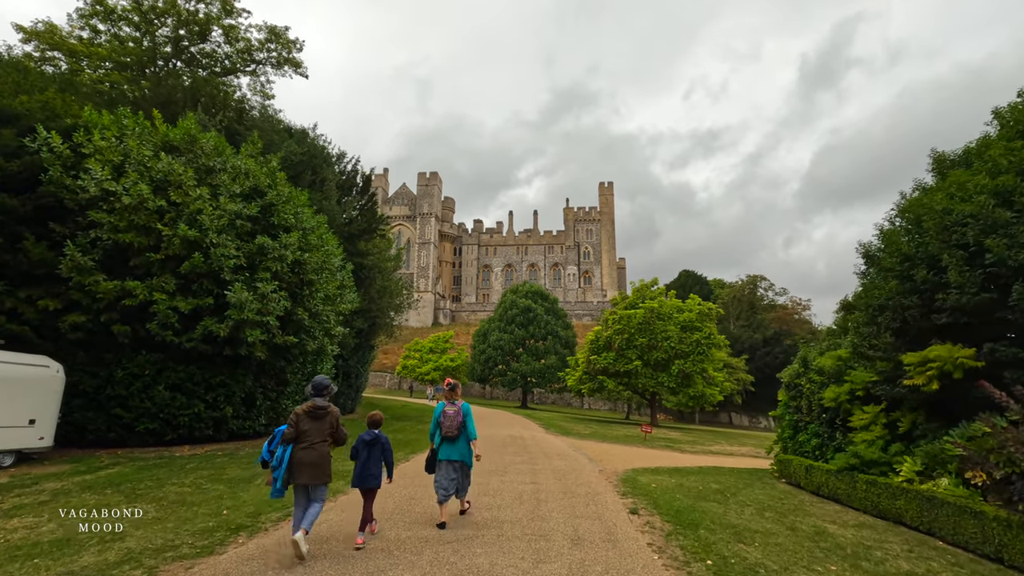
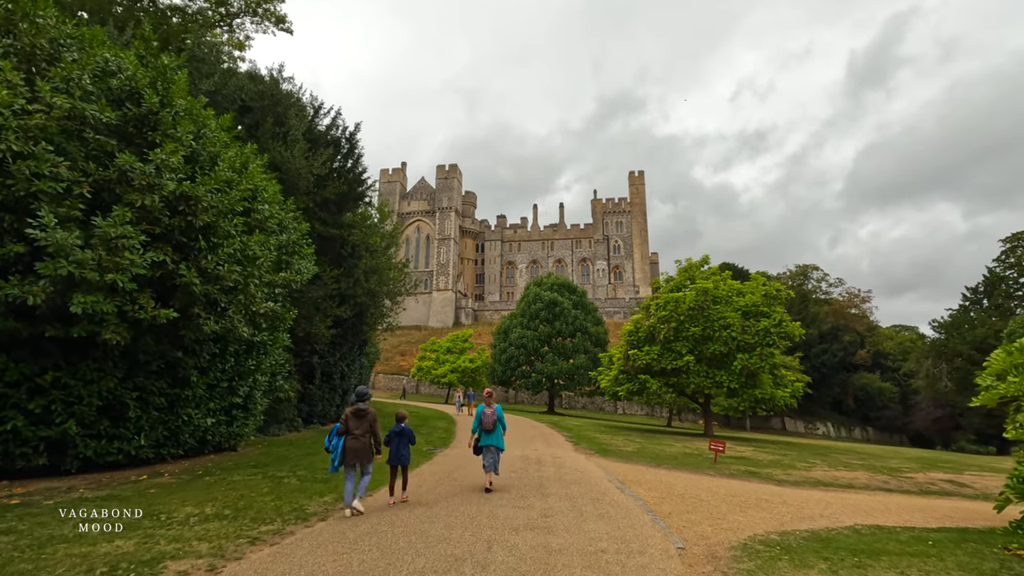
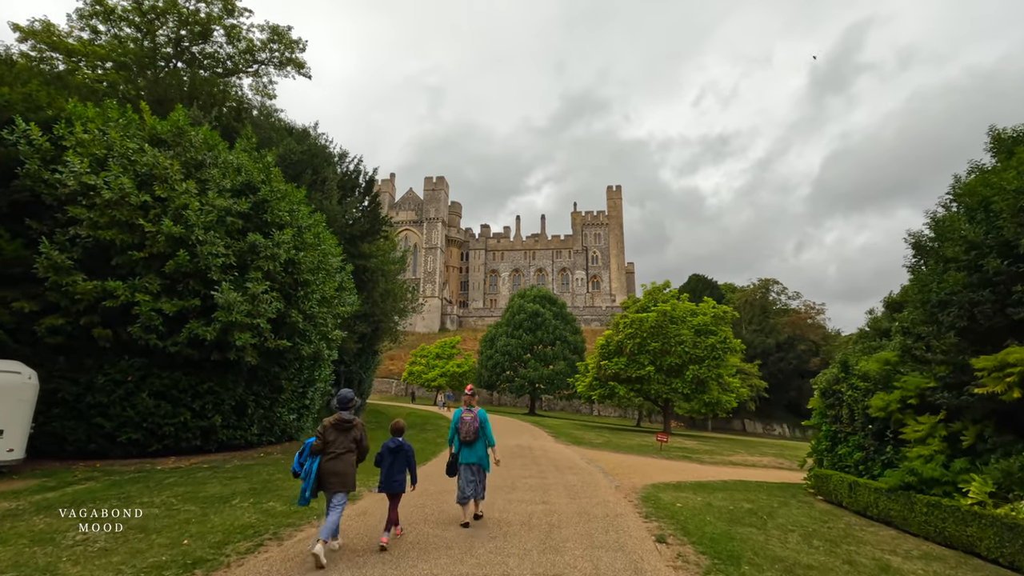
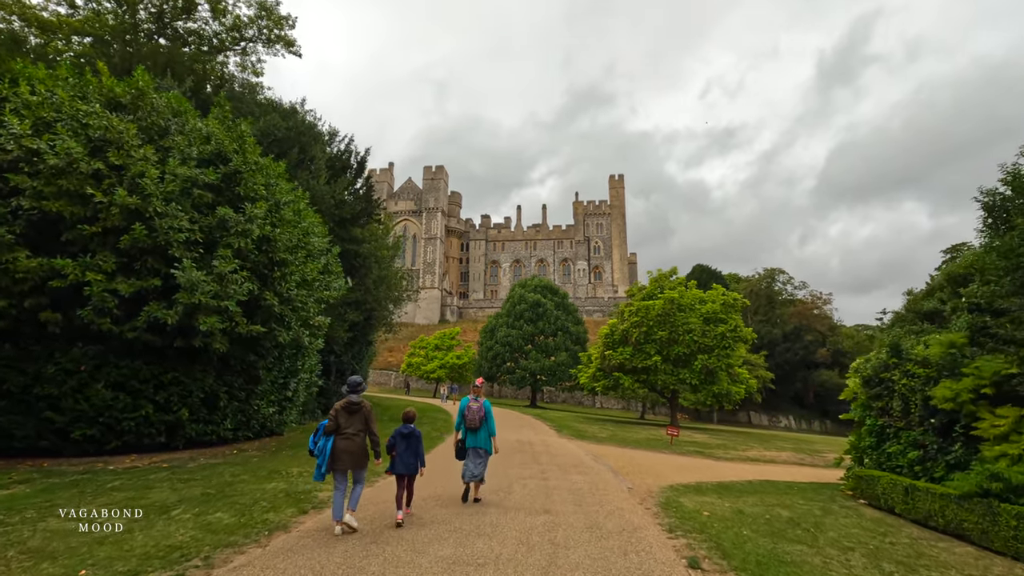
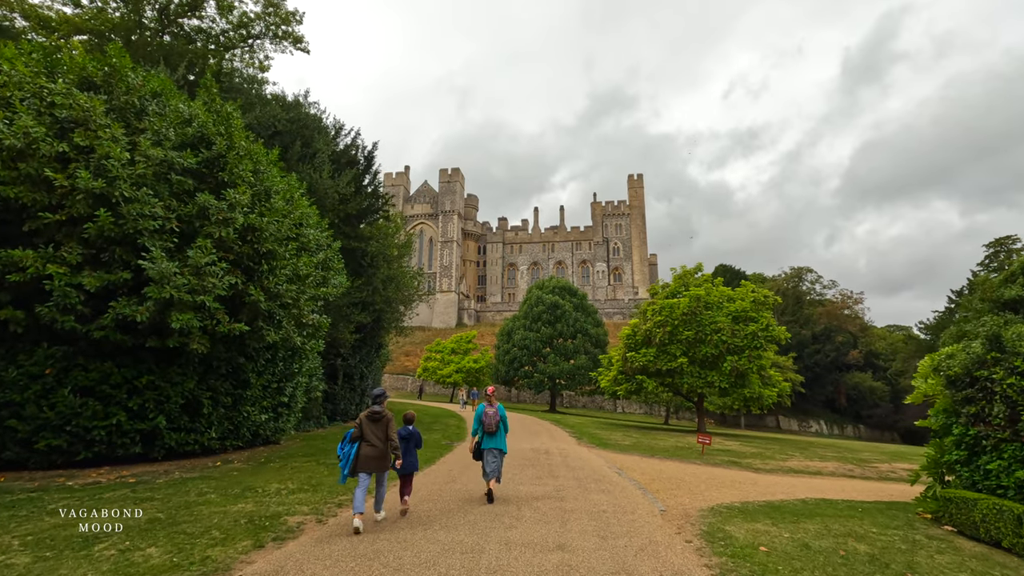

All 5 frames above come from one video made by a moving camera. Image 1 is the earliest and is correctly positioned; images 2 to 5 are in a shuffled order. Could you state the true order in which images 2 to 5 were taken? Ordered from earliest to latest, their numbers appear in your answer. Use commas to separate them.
3, 4, 5, 2
